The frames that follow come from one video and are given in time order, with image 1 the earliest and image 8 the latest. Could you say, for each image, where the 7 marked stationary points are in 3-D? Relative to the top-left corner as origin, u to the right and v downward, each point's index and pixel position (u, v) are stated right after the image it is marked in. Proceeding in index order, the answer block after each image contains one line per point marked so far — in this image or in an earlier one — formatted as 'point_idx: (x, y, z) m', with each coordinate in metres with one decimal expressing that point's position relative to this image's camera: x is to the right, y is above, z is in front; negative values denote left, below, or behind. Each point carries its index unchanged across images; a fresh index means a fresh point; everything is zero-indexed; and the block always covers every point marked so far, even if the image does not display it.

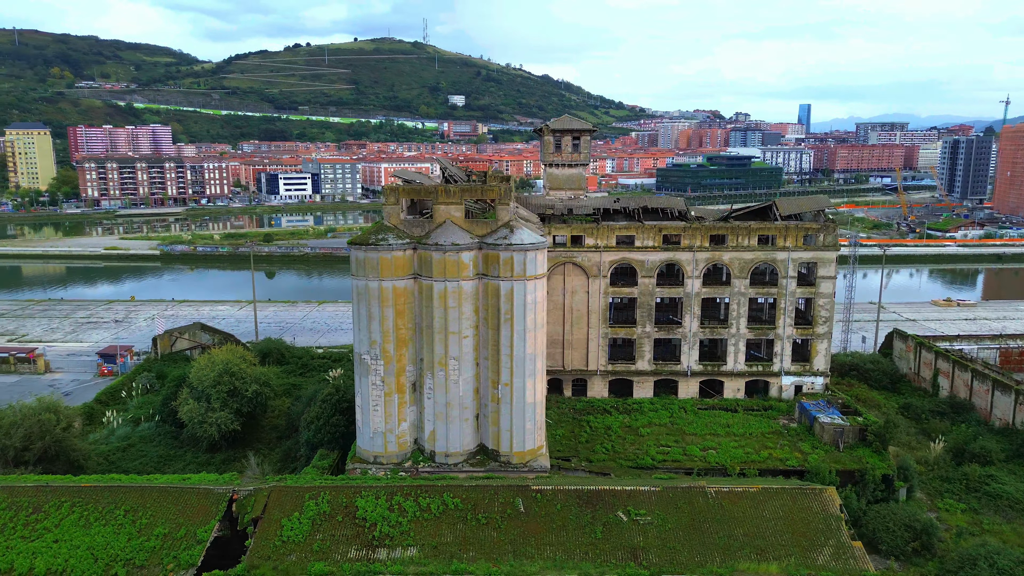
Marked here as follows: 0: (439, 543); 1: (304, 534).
0: (-1.9, -6.5, +19.1) m
1: (-5.4, -6.4, +19.2) m
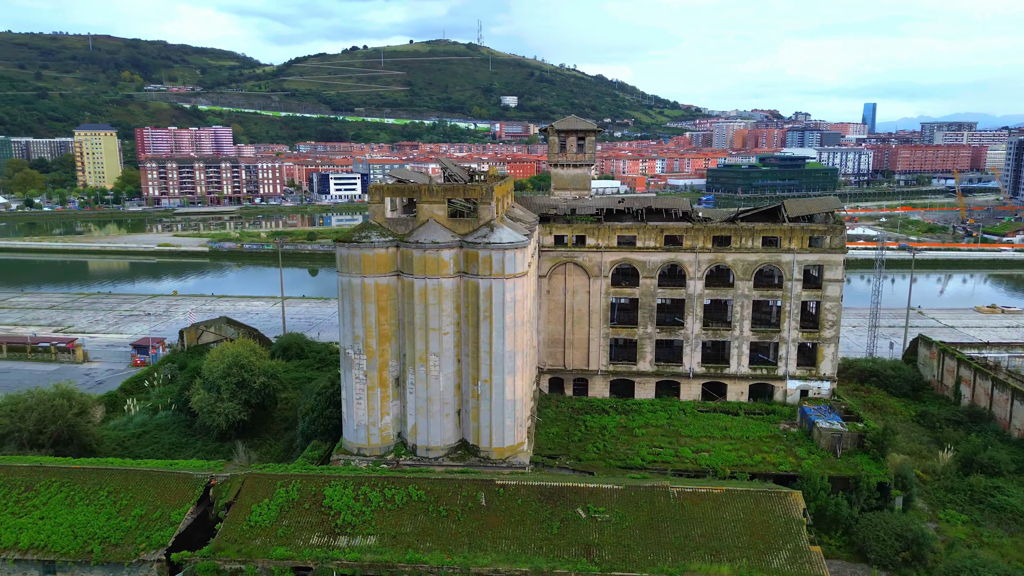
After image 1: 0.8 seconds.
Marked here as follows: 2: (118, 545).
0: (-3.0, -6.4, +19.6) m
1: (-6.5, -6.2, +20.0) m
2: (-10.2, -6.7, +19.2) m
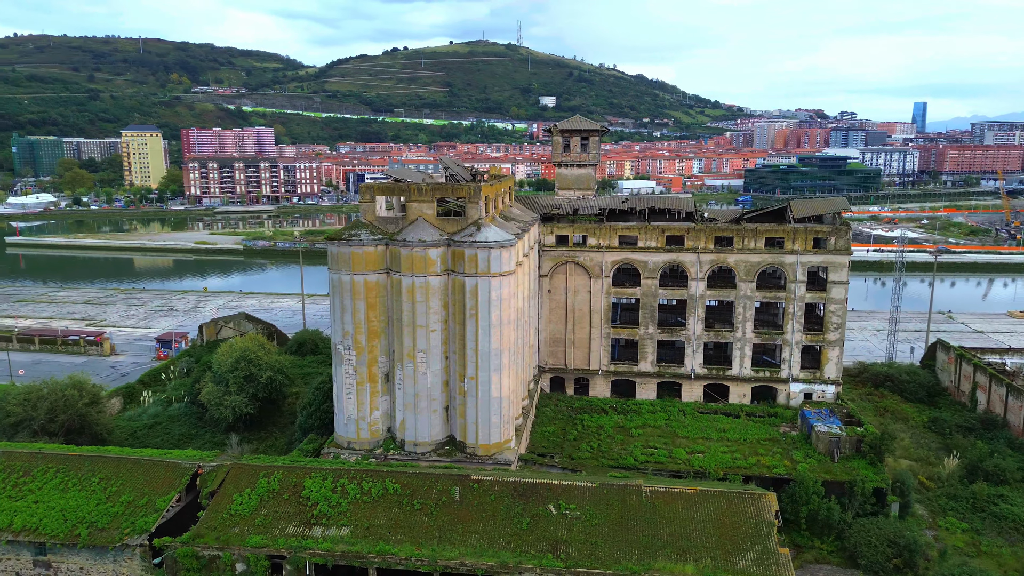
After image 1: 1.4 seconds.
0: (-3.8, -6.4, +20.0) m
1: (-7.3, -6.1, +20.6) m
2: (-11.0, -6.5, +20.0) m
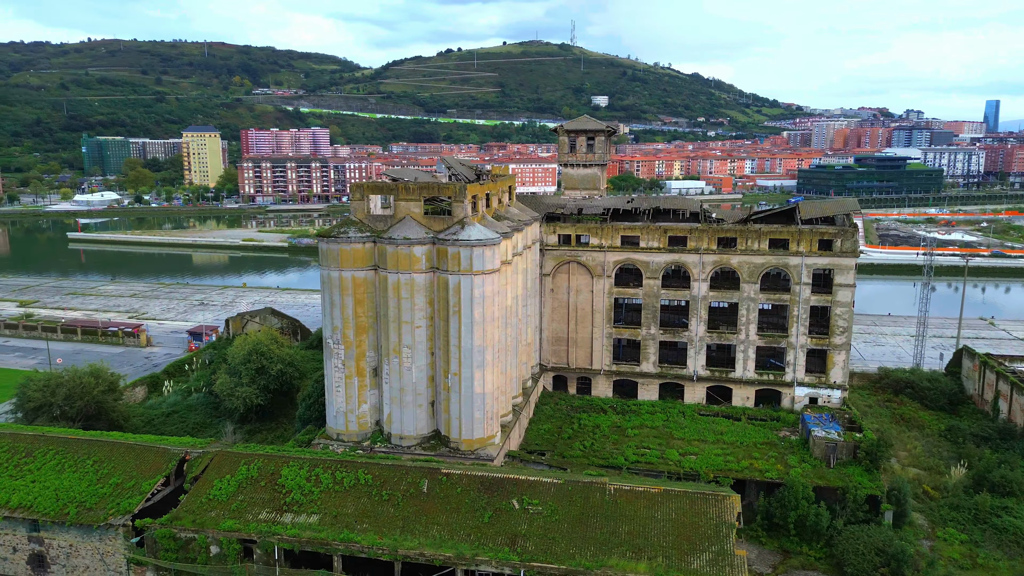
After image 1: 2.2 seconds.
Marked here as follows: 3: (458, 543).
0: (-4.8, -6.2, +20.6) m
1: (-8.2, -6.0, +21.5) m
2: (-12.0, -6.3, +21.2) m
3: (-1.4, -6.7, +19.4) m
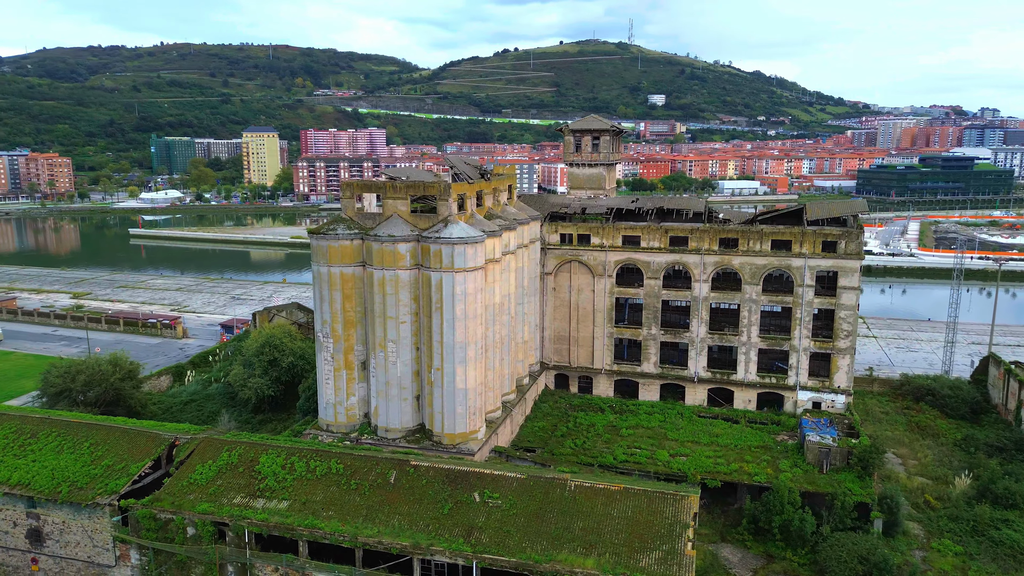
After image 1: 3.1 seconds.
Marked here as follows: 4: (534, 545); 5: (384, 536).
0: (-5.8, -6.1, +21.4) m
1: (-9.2, -5.8, +22.5) m
2: (-13.0, -6.0, +22.4) m
3: (-2.6, -6.5, +19.9) m
4: (+0.6, -6.6, +19.2) m
5: (-3.4, -6.6, +19.8) m
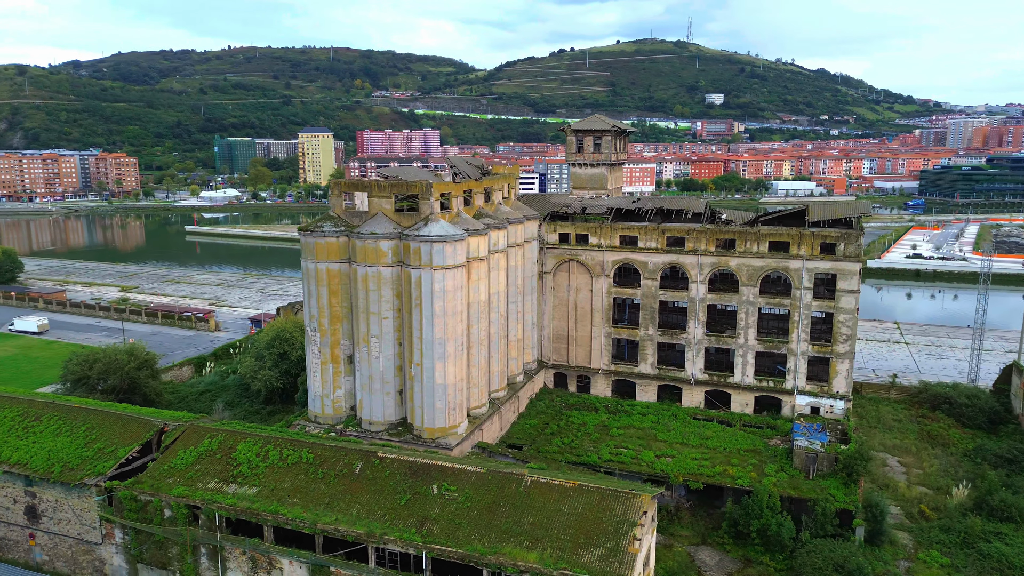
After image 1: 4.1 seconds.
0: (-7.0, -5.9, +22.2) m
1: (-10.3, -5.6, +23.5) m
2: (-14.0, -5.8, +23.8) m
3: (-3.9, -6.4, +20.5) m
4: (-0.8, -6.6, +19.5) m
5: (-4.7, -6.5, +20.5) m
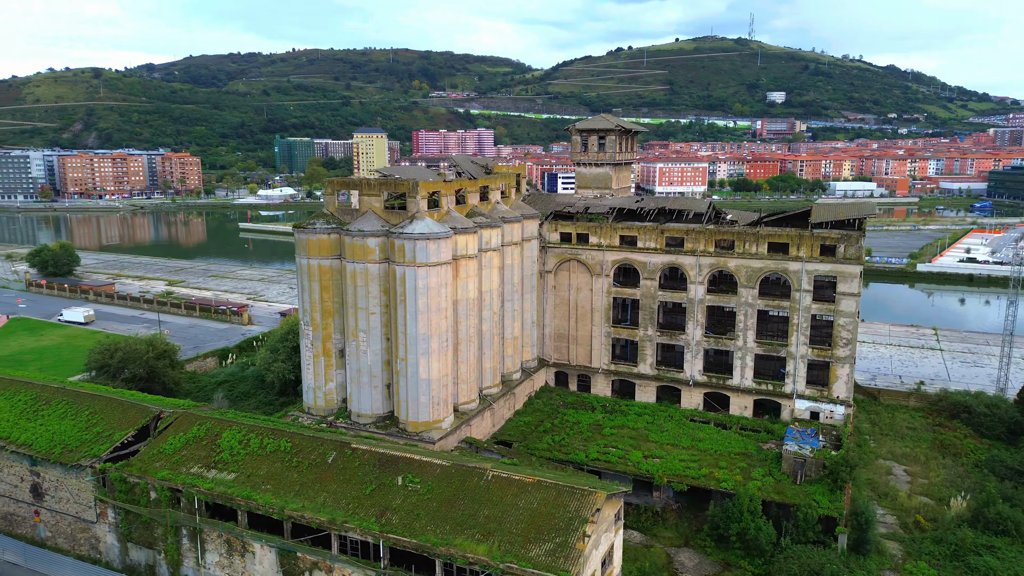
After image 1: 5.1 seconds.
0: (-8.0, -5.8, +23.1) m
1: (-11.2, -5.3, +24.6) m
2: (-14.9, -5.5, +25.2) m
3: (-5.0, -6.3, +21.1) m
4: (-2.0, -6.5, +20.0) m
5: (-5.8, -6.3, +21.2) m
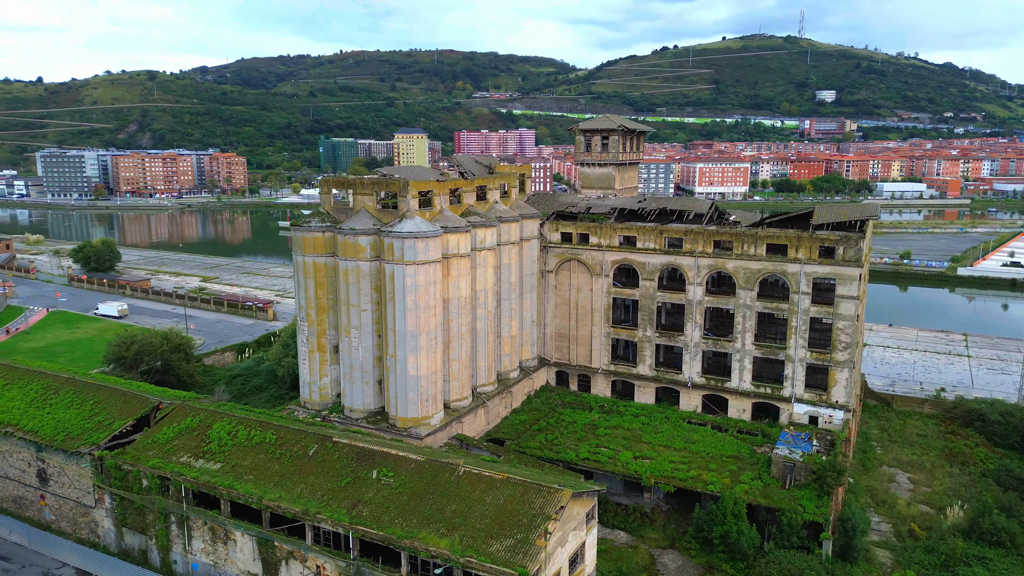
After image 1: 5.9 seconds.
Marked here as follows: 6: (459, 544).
0: (-8.8, -5.6, +23.8) m
1: (-11.8, -5.2, +25.5) m
2: (-15.5, -5.3, +26.3) m
3: (-5.9, -6.2, +21.6) m
4: (-2.9, -6.4, +20.3) m
5: (-6.7, -6.2, +21.8) m
6: (-1.4, -6.6, +19.2) m
